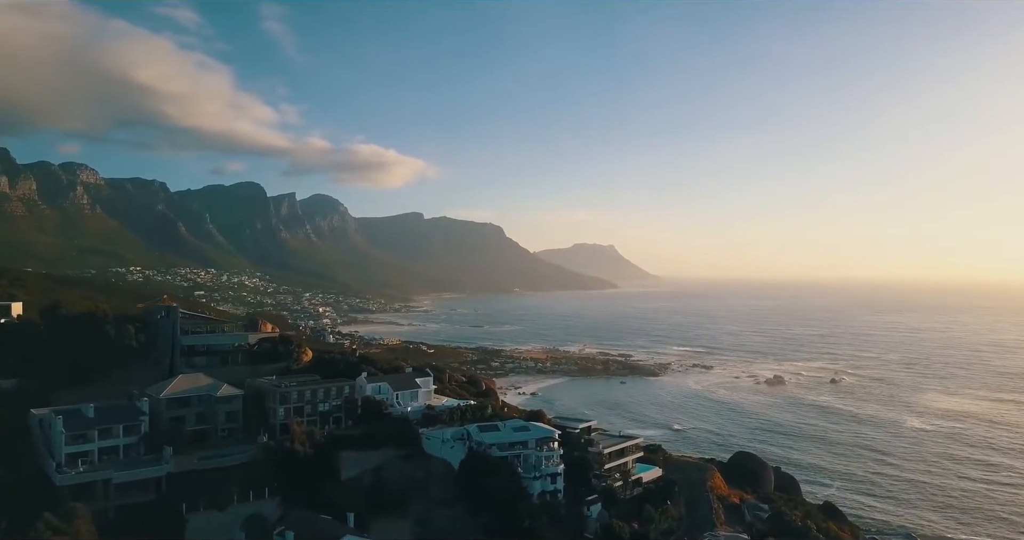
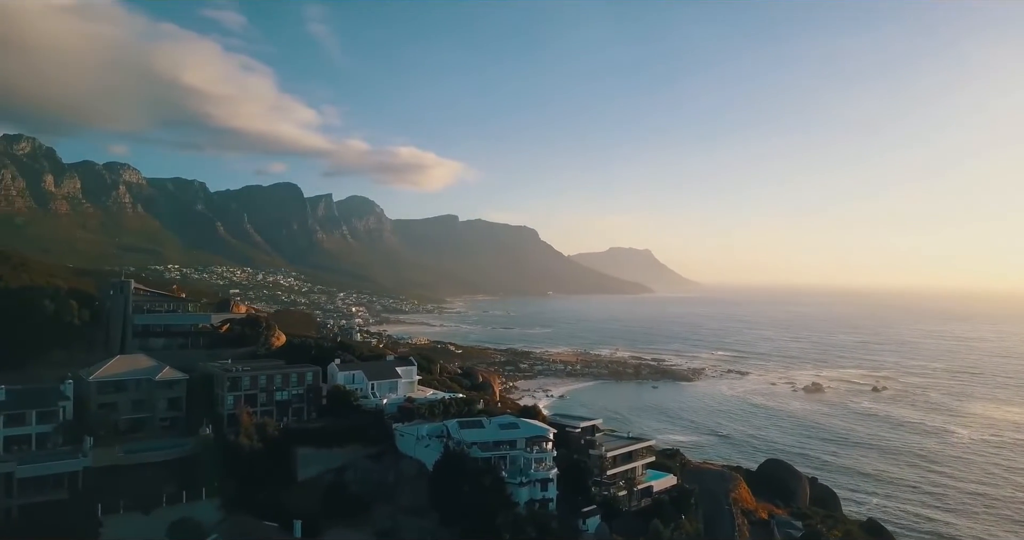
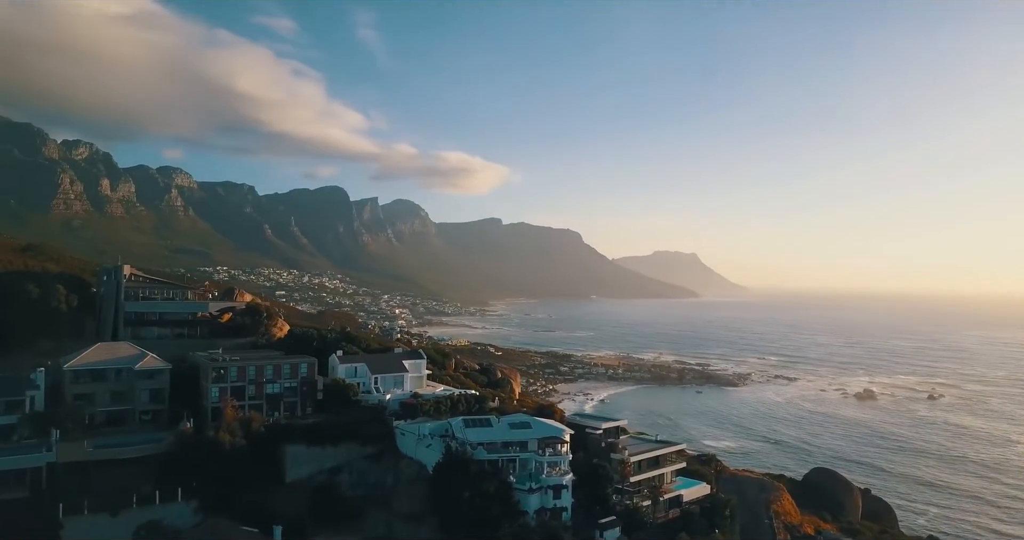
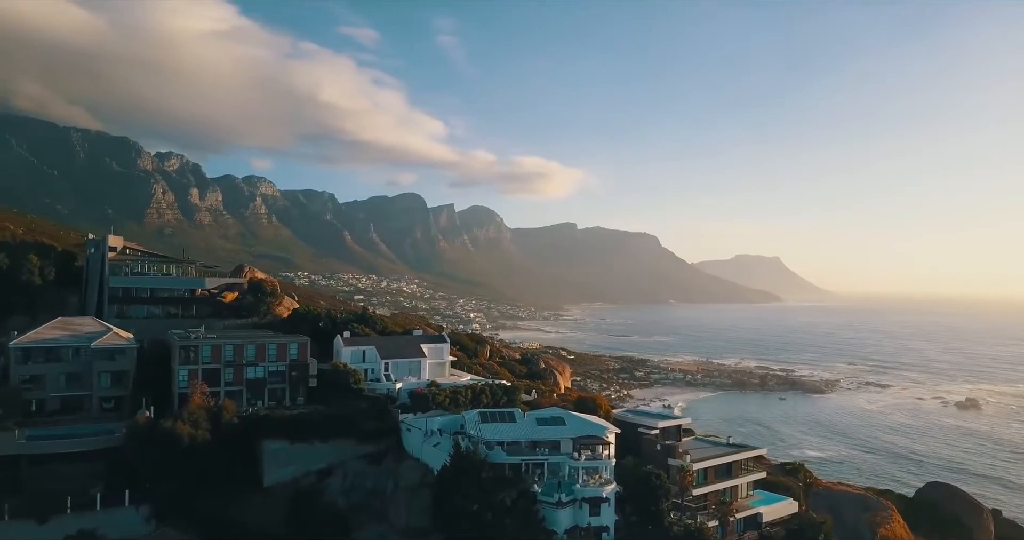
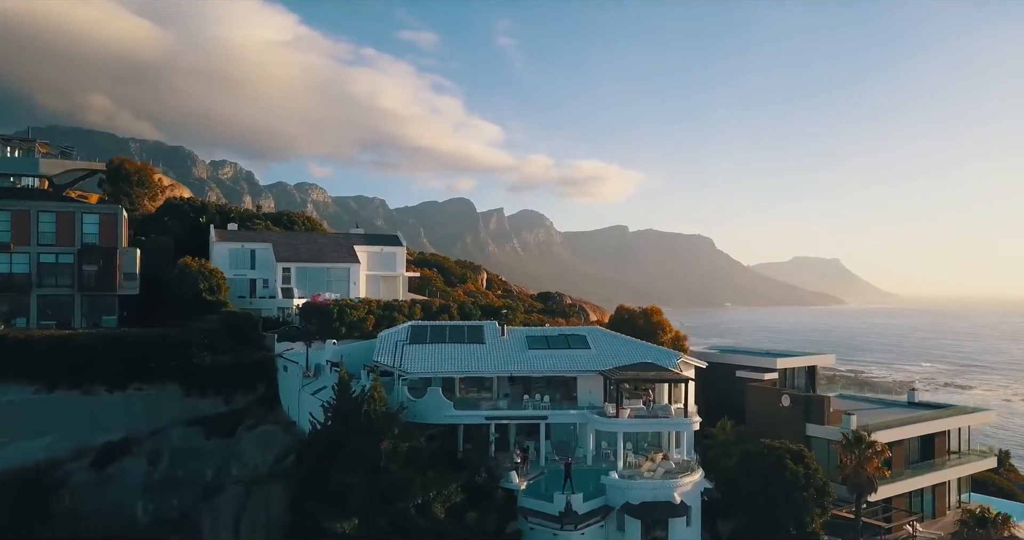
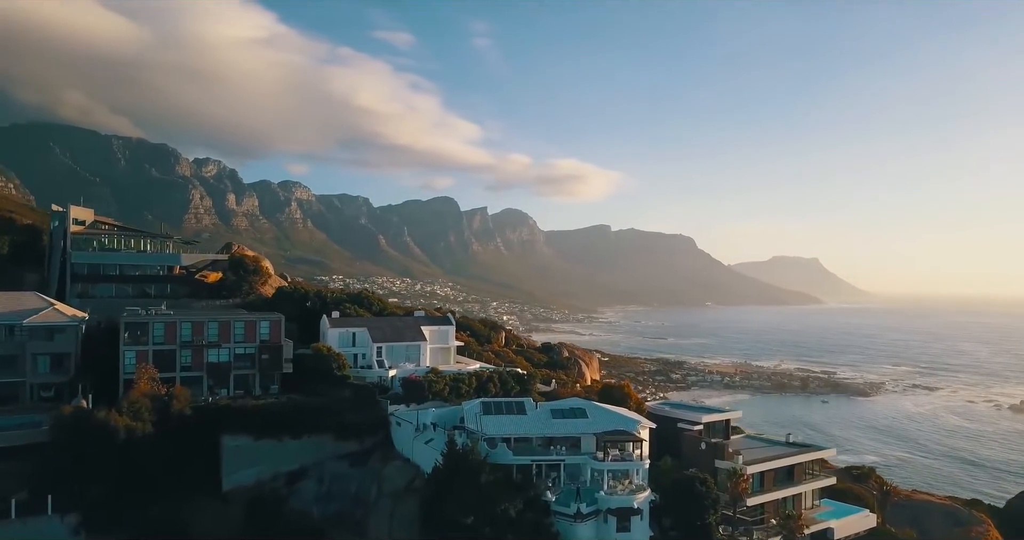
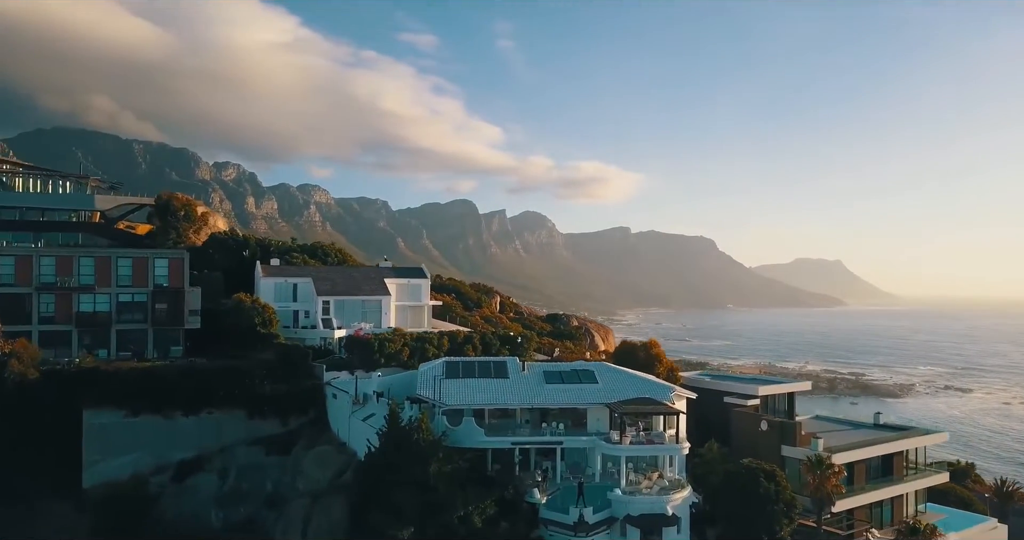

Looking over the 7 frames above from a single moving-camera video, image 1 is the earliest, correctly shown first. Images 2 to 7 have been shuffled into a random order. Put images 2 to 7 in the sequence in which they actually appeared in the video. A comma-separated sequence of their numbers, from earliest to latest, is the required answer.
2, 3, 4, 6, 7, 5
